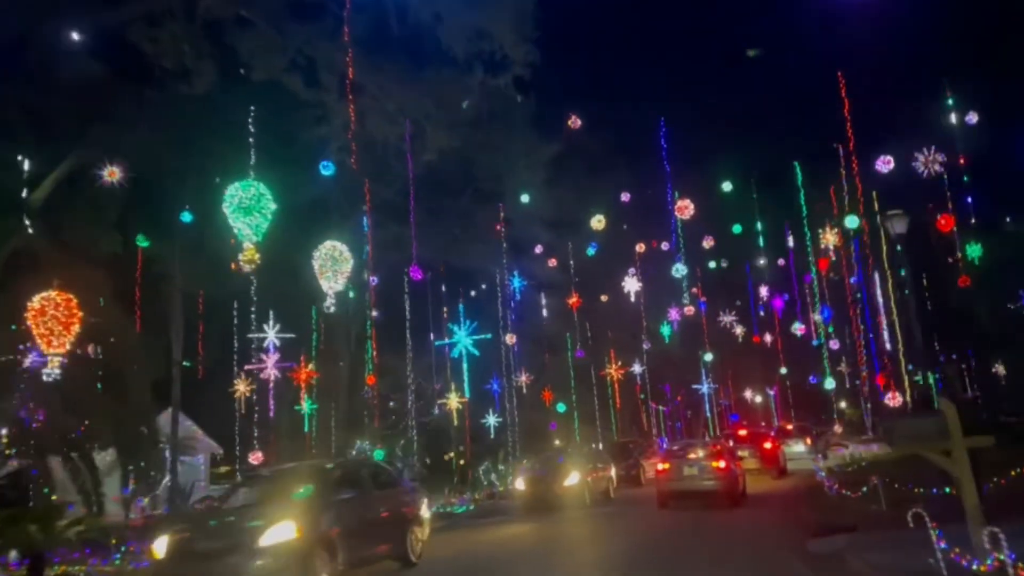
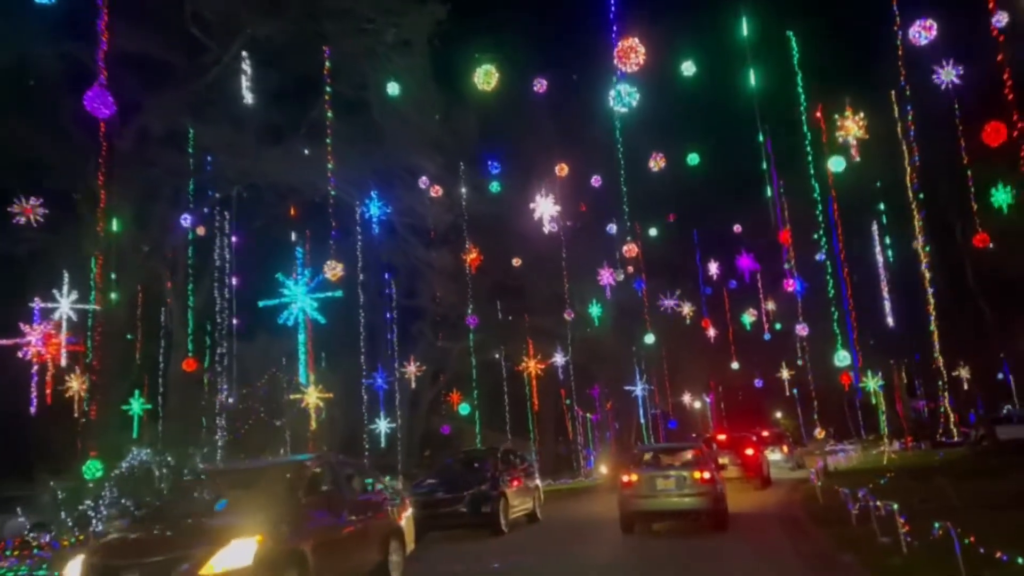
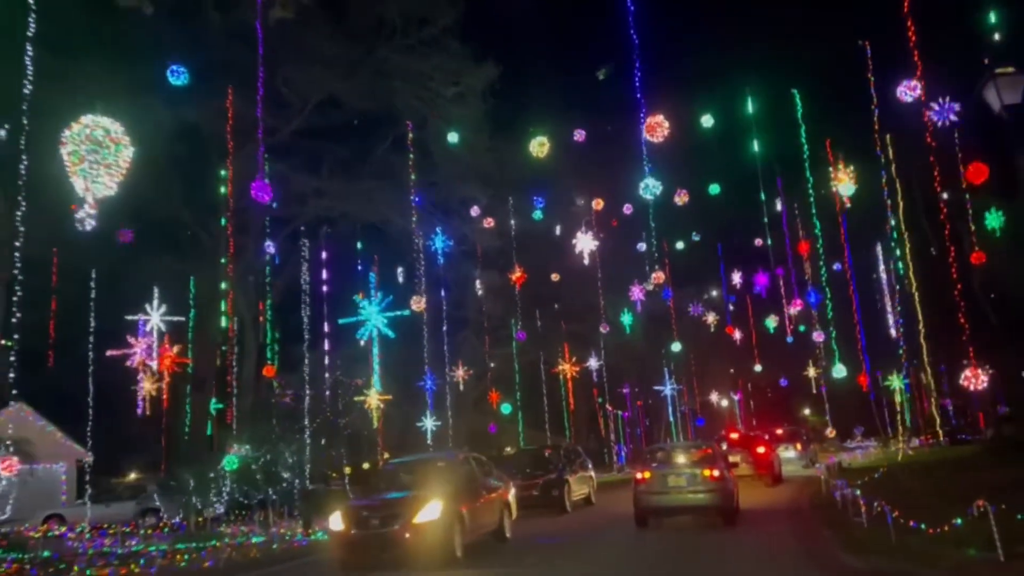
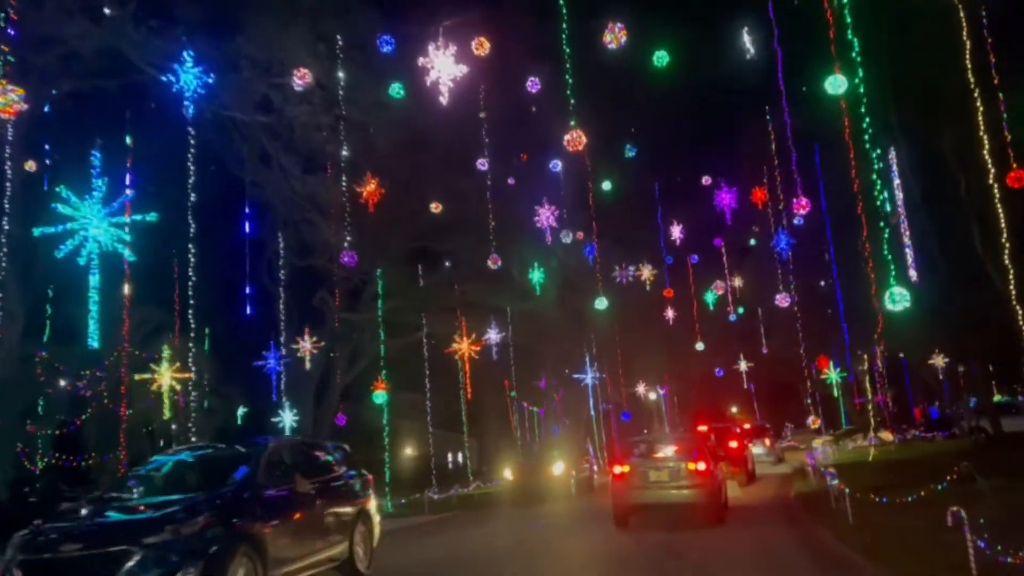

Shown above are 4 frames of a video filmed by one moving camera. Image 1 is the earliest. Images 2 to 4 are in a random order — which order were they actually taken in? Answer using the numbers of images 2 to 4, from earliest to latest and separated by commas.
3, 2, 4
